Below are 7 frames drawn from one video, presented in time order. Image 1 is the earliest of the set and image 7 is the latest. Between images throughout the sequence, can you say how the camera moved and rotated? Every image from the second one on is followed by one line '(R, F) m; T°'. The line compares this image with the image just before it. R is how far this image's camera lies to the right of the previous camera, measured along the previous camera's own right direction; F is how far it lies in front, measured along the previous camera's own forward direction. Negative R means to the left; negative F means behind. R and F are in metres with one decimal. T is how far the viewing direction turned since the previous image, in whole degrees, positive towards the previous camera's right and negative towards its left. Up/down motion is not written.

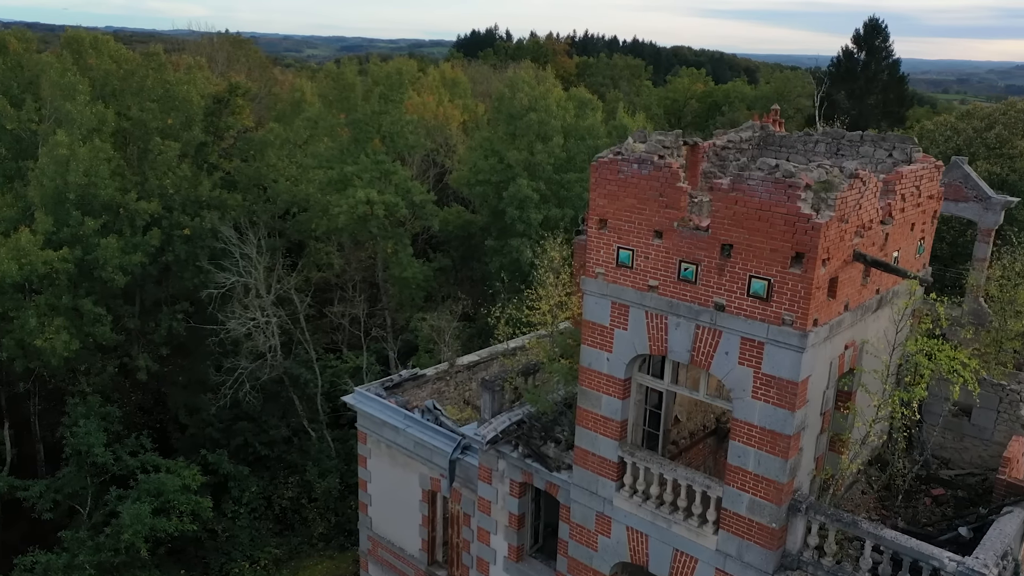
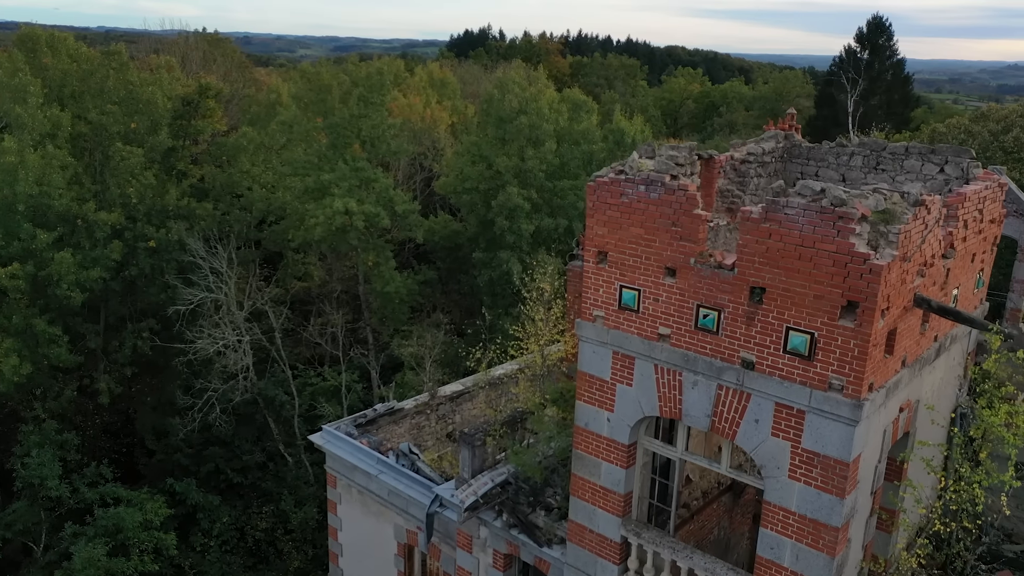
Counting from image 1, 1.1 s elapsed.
(+0.1, +1.3) m; 0°
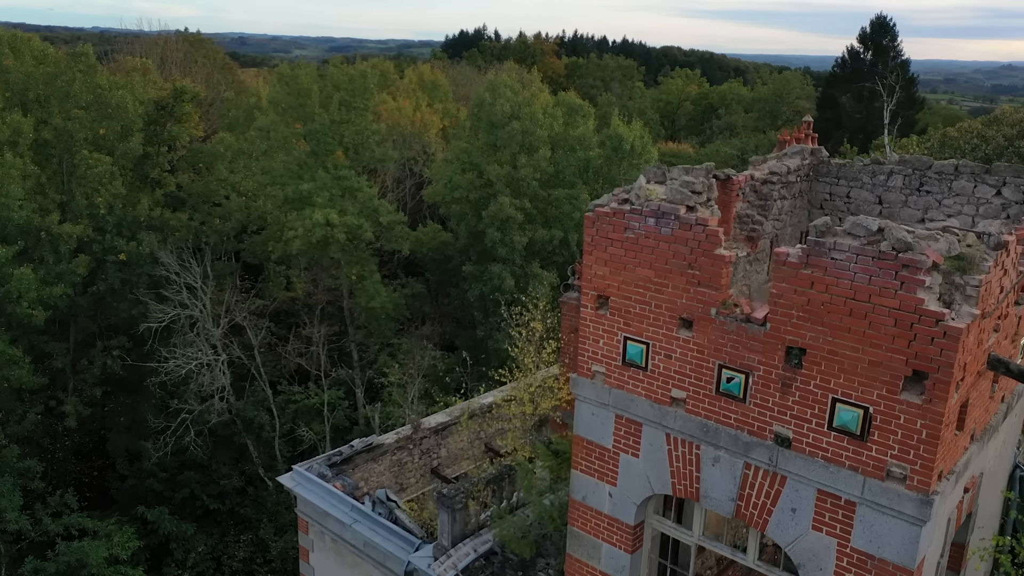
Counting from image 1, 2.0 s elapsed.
(+0.1, +1.0) m; 0°
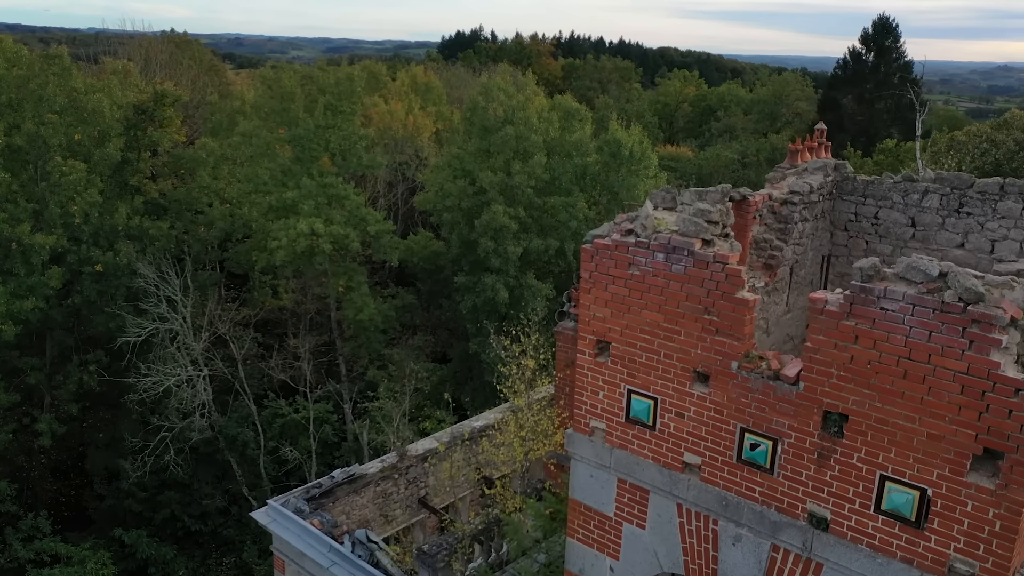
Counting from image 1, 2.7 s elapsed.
(+0.1, +0.7) m; 0°
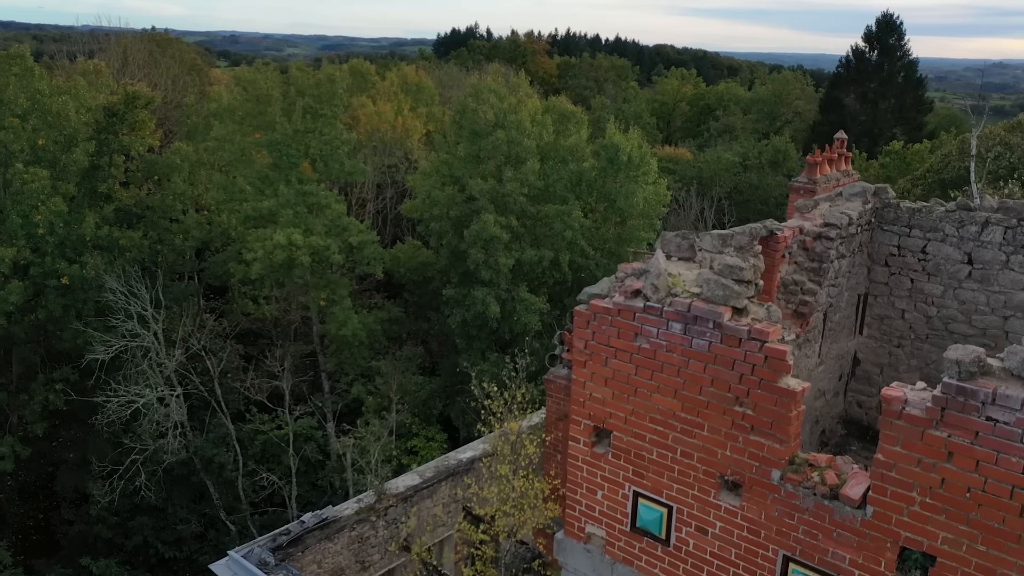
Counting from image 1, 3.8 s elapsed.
(+0.1, +0.9) m; 0°
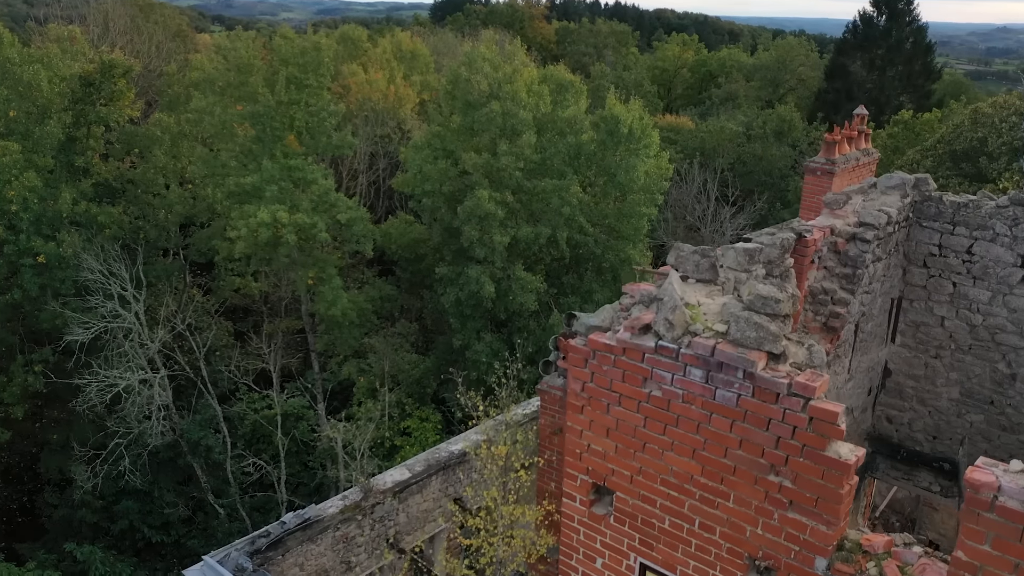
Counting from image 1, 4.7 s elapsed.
(+0.1, +0.6) m; 0°
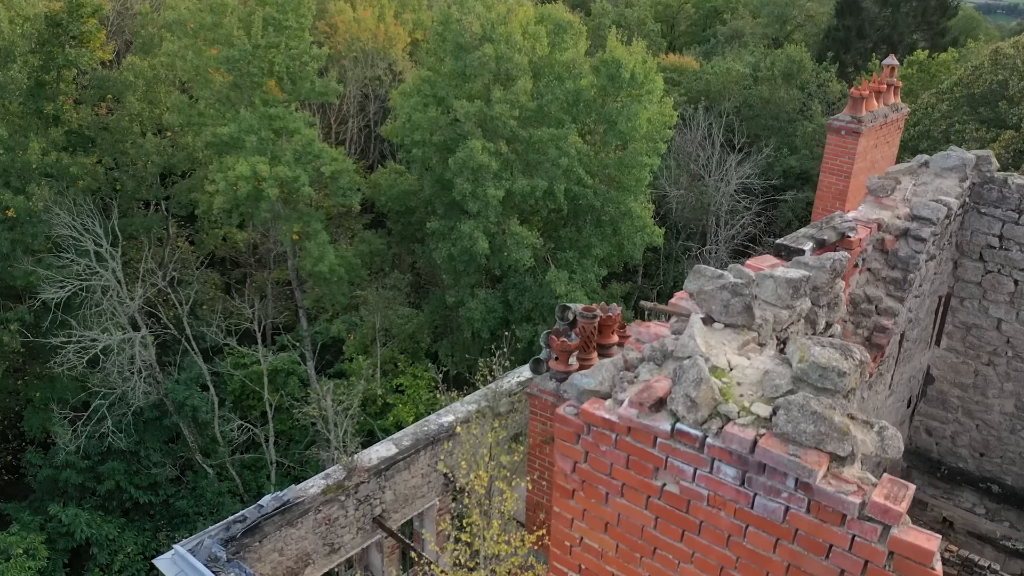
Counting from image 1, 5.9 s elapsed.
(+0.1, +0.7) m; 0°
